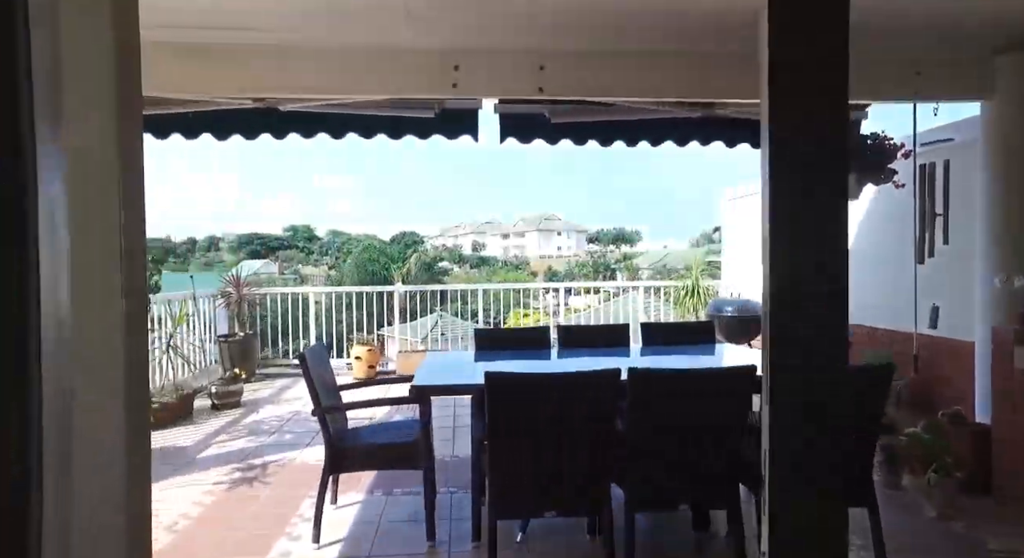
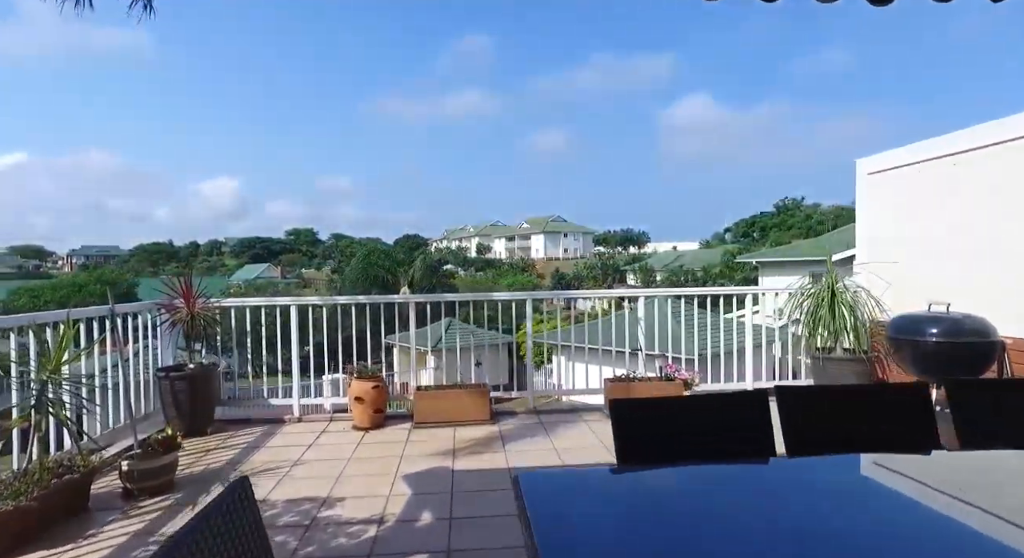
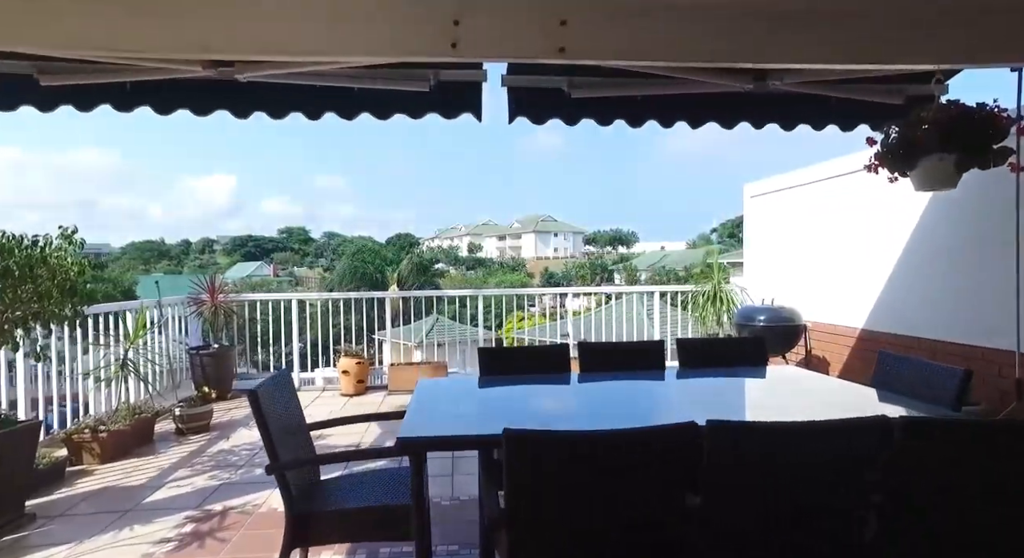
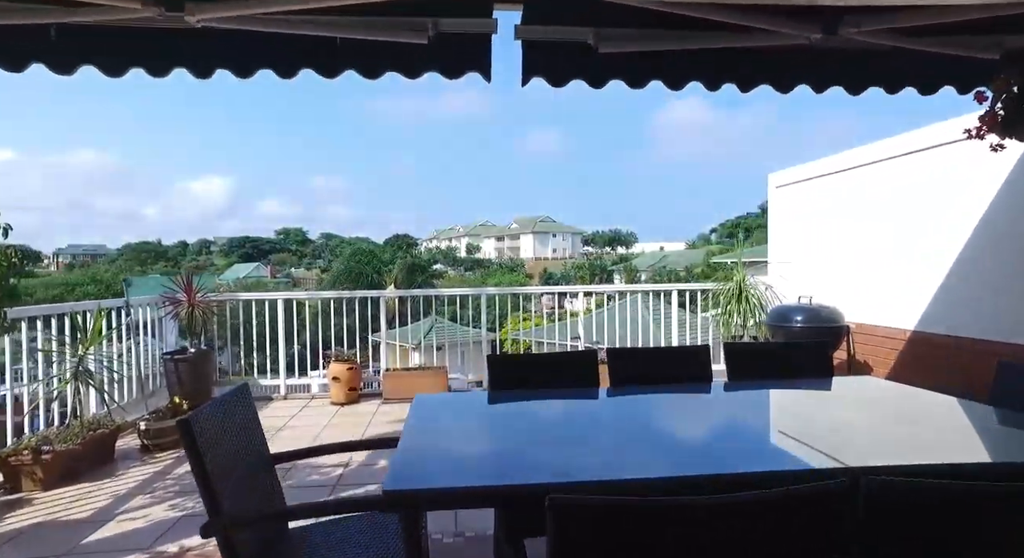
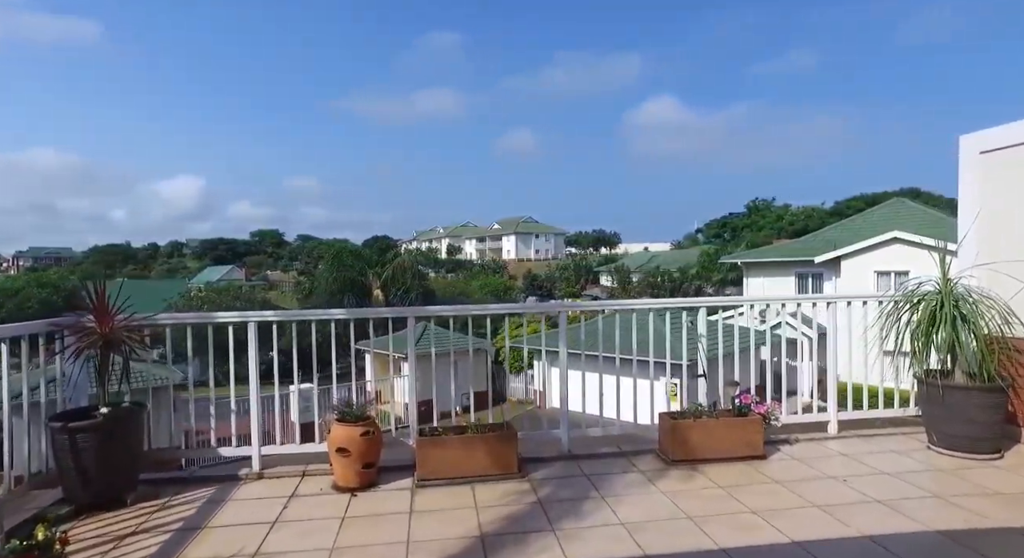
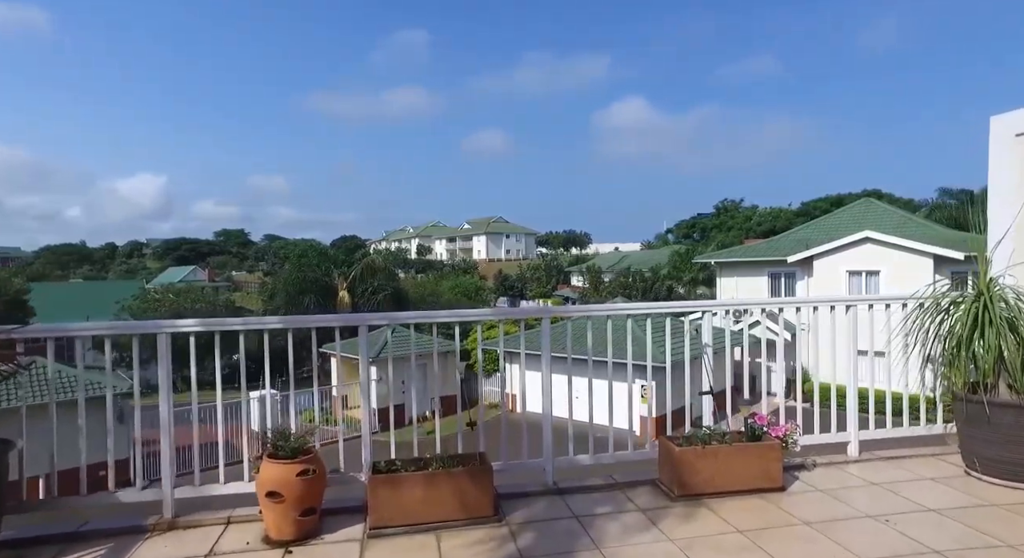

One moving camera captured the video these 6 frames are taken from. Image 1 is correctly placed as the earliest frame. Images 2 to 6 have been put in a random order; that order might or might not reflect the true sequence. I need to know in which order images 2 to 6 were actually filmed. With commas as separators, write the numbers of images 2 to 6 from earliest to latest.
3, 4, 2, 5, 6
